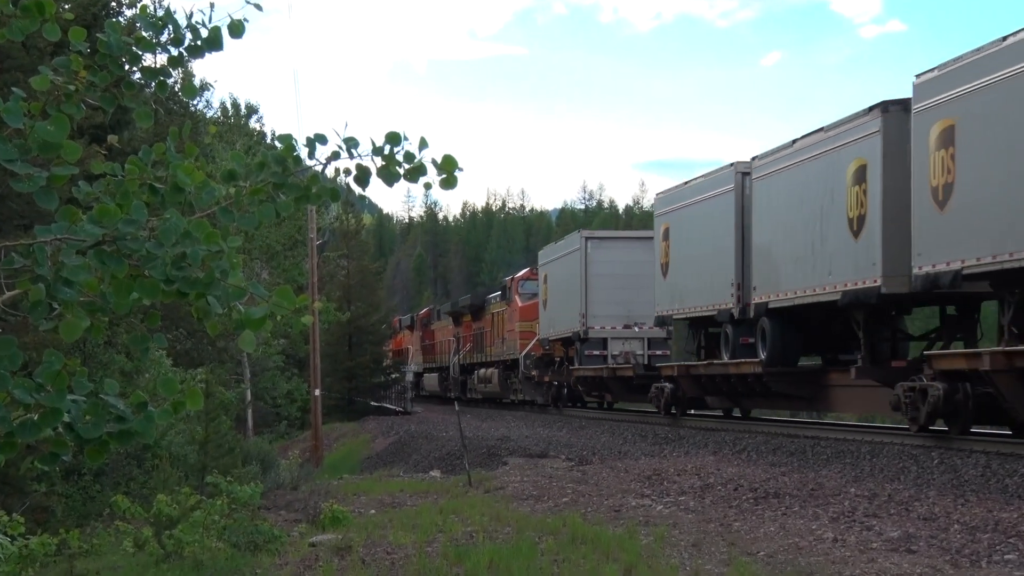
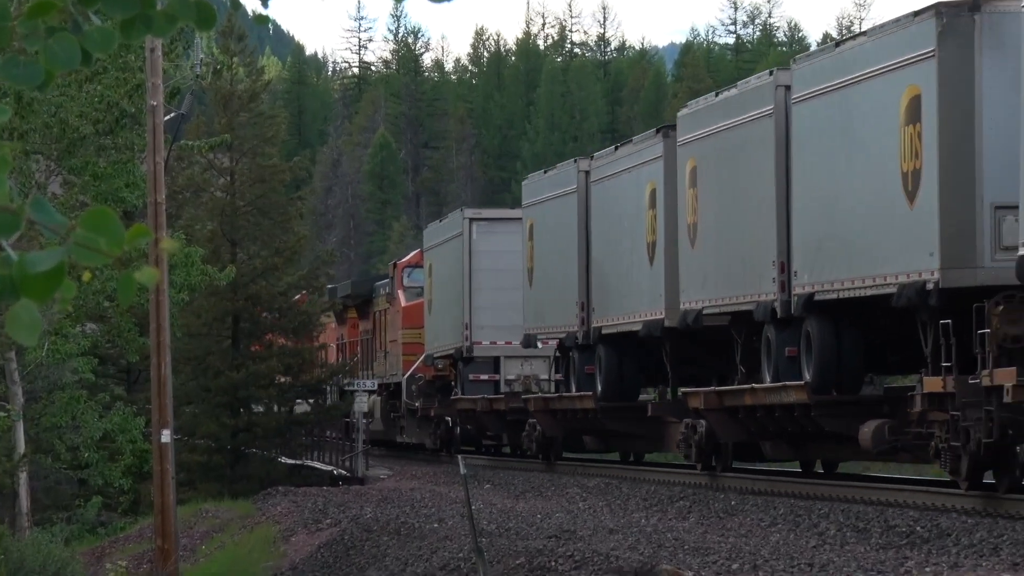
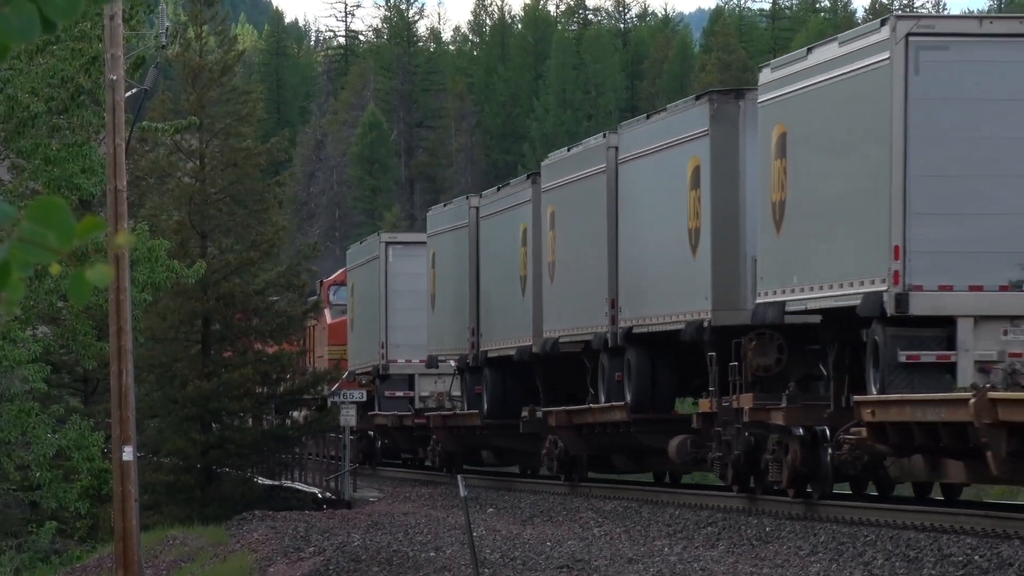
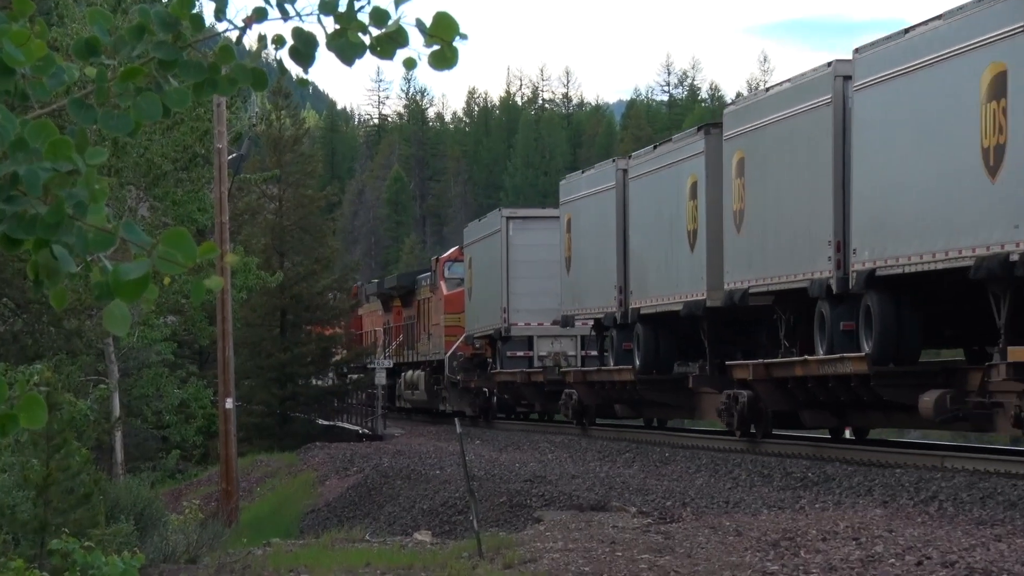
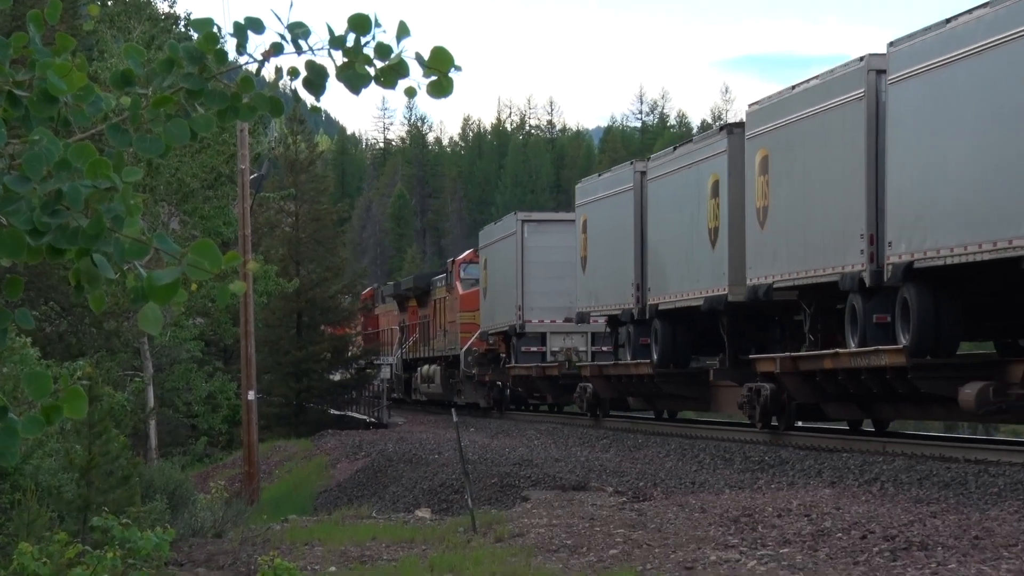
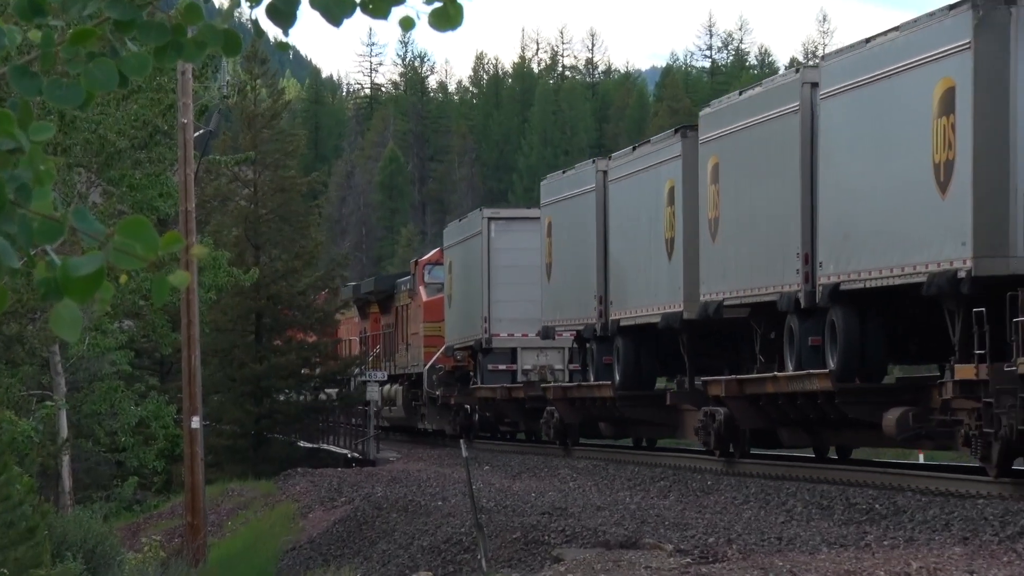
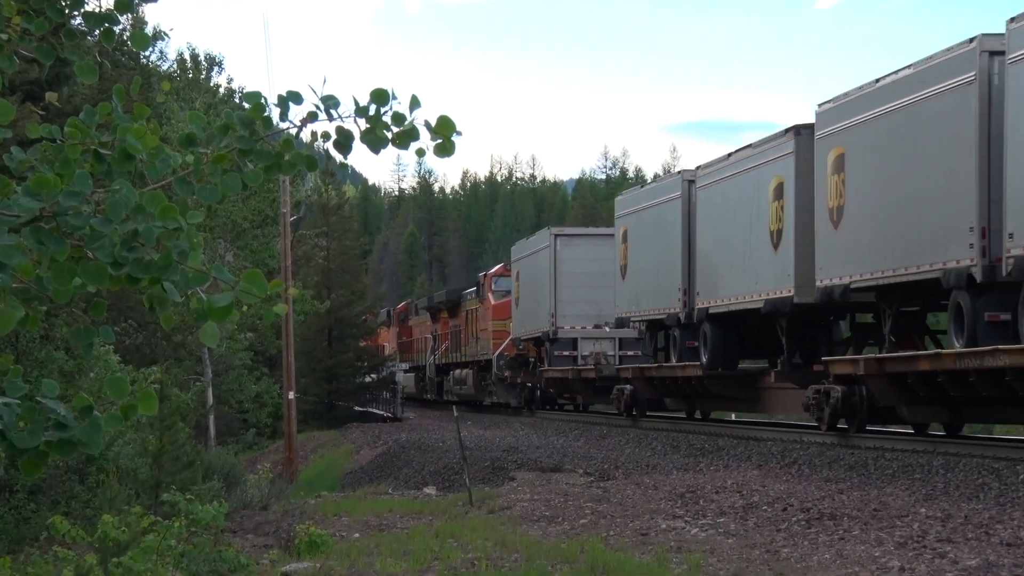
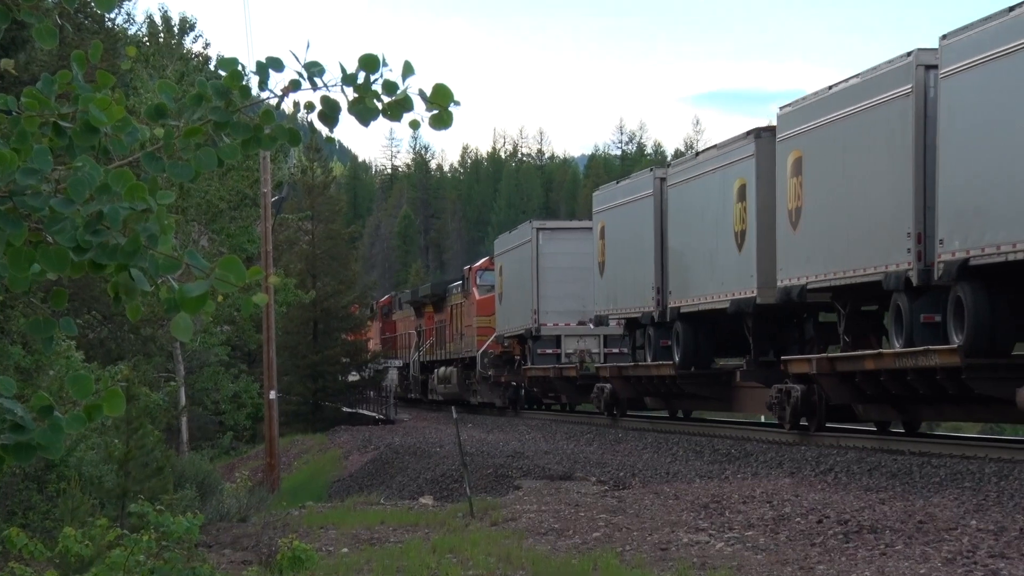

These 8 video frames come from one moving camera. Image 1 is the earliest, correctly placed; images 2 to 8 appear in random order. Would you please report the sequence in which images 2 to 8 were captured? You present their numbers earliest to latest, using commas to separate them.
7, 8, 5, 4, 6, 2, 3
